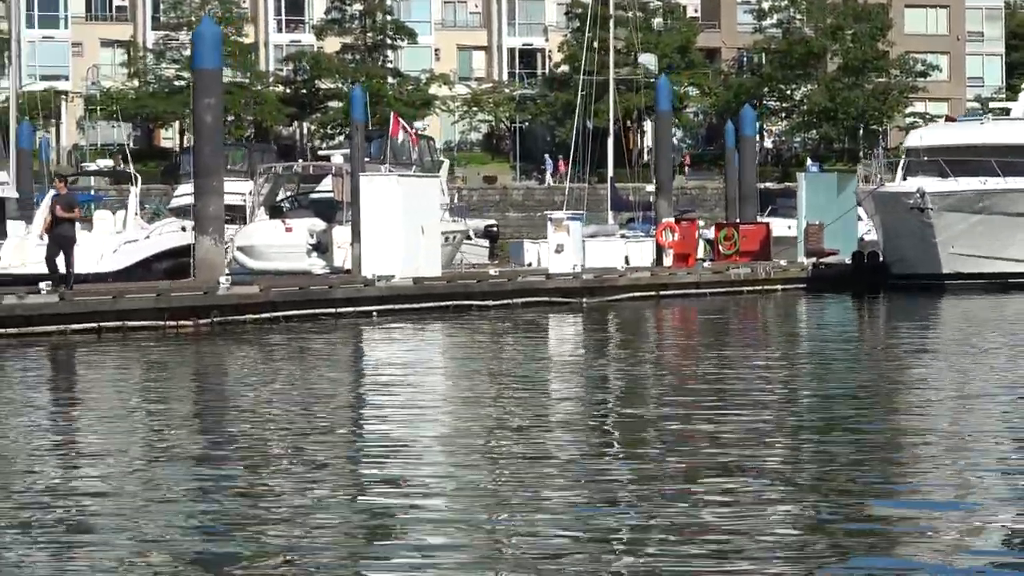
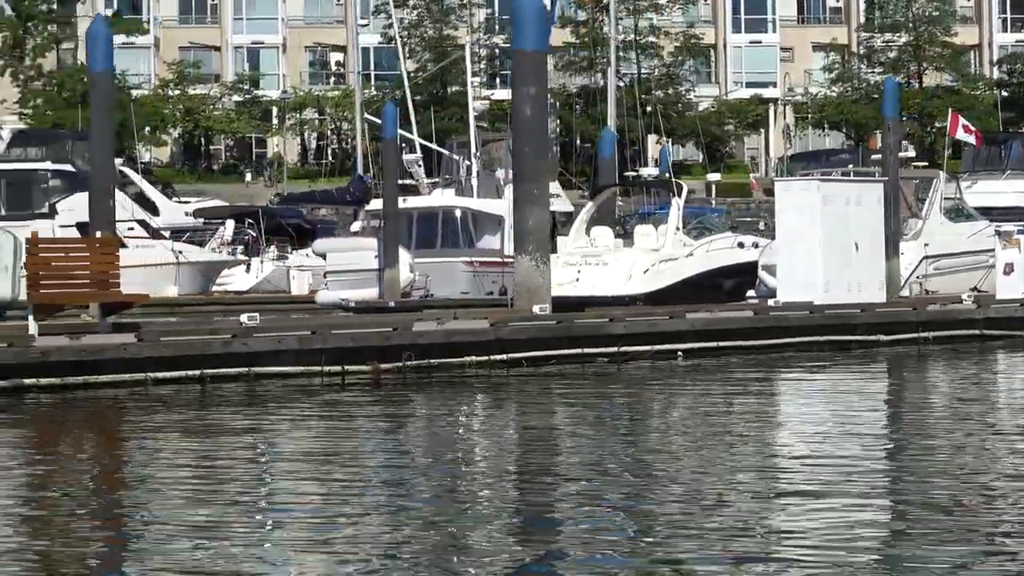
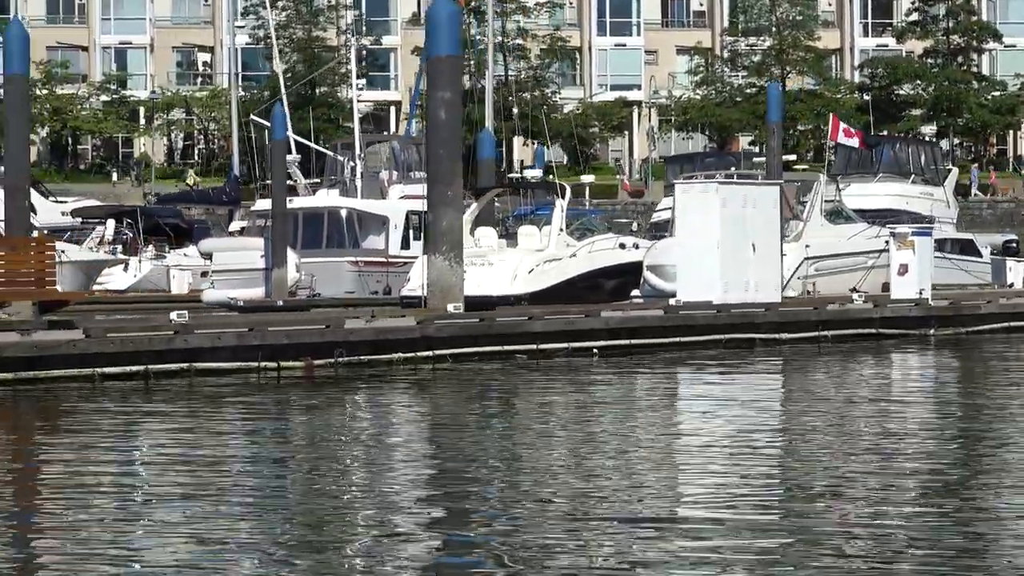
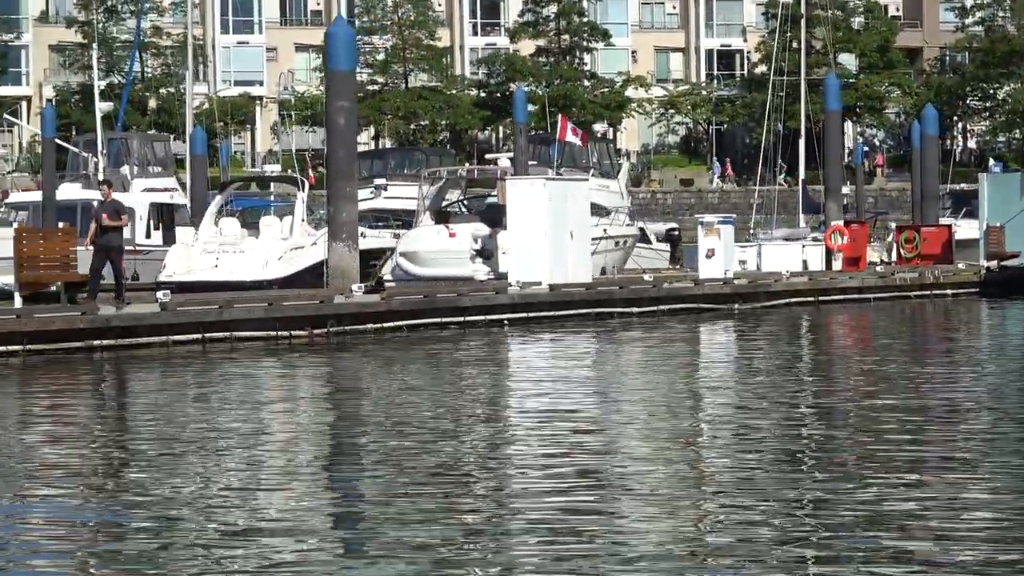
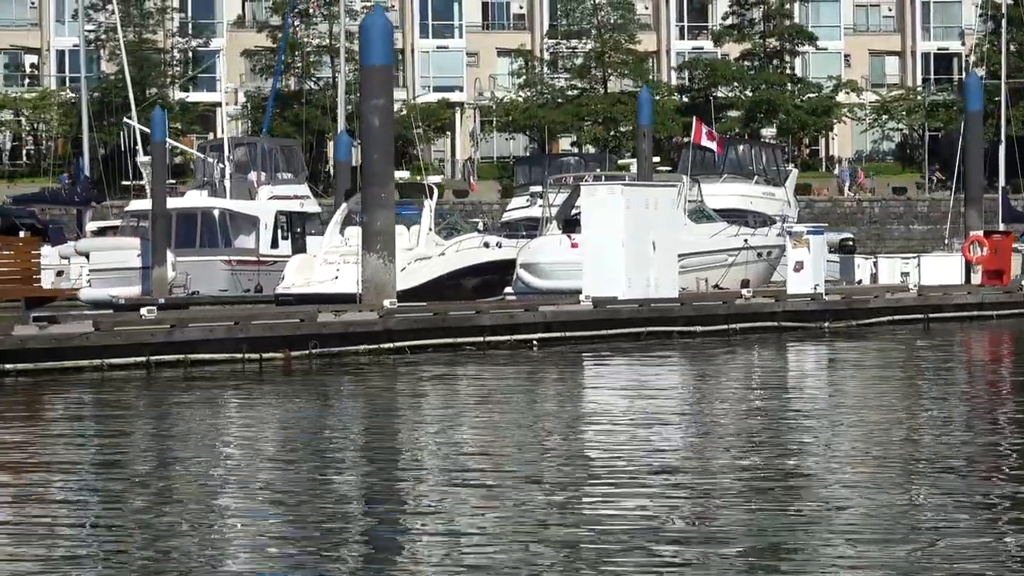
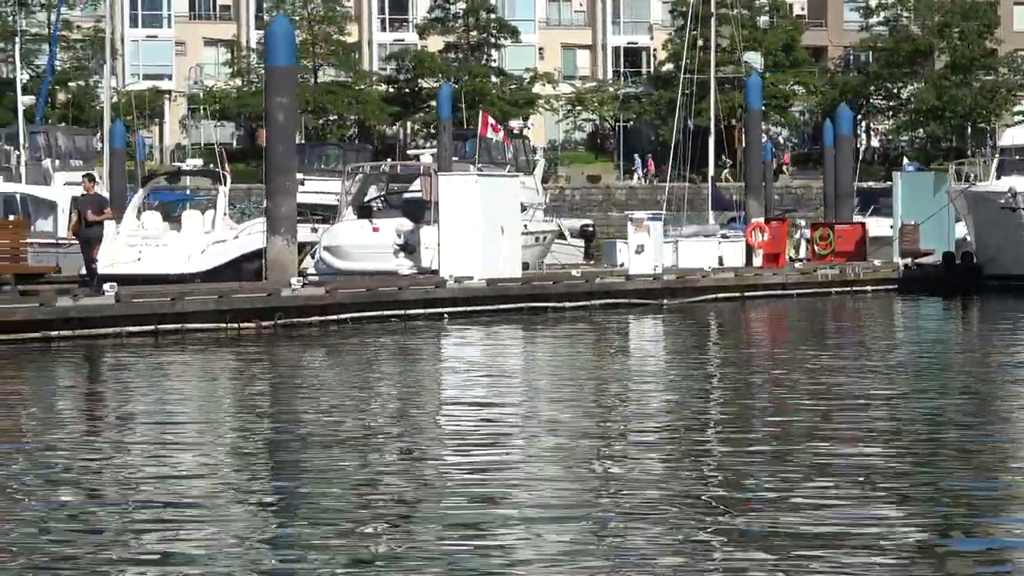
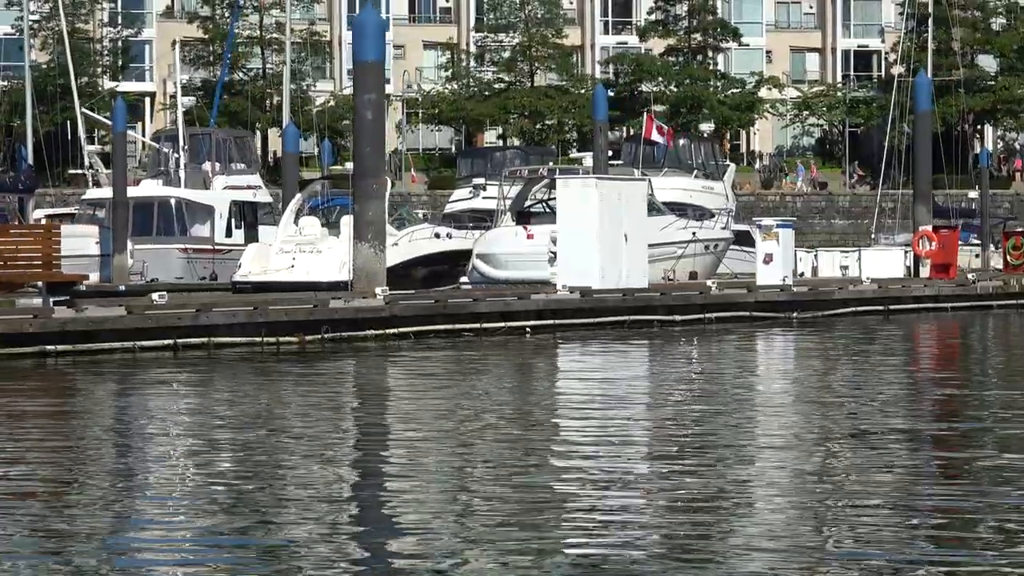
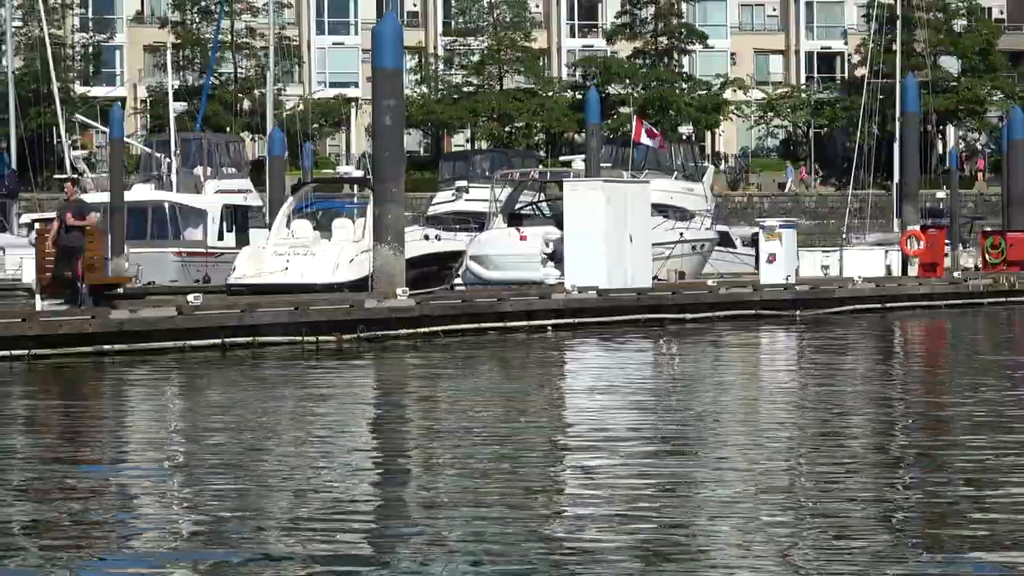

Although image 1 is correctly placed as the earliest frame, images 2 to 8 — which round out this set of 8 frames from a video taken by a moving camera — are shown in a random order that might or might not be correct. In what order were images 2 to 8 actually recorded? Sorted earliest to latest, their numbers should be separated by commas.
6, 4, 8, 7, 5, 3, 2
